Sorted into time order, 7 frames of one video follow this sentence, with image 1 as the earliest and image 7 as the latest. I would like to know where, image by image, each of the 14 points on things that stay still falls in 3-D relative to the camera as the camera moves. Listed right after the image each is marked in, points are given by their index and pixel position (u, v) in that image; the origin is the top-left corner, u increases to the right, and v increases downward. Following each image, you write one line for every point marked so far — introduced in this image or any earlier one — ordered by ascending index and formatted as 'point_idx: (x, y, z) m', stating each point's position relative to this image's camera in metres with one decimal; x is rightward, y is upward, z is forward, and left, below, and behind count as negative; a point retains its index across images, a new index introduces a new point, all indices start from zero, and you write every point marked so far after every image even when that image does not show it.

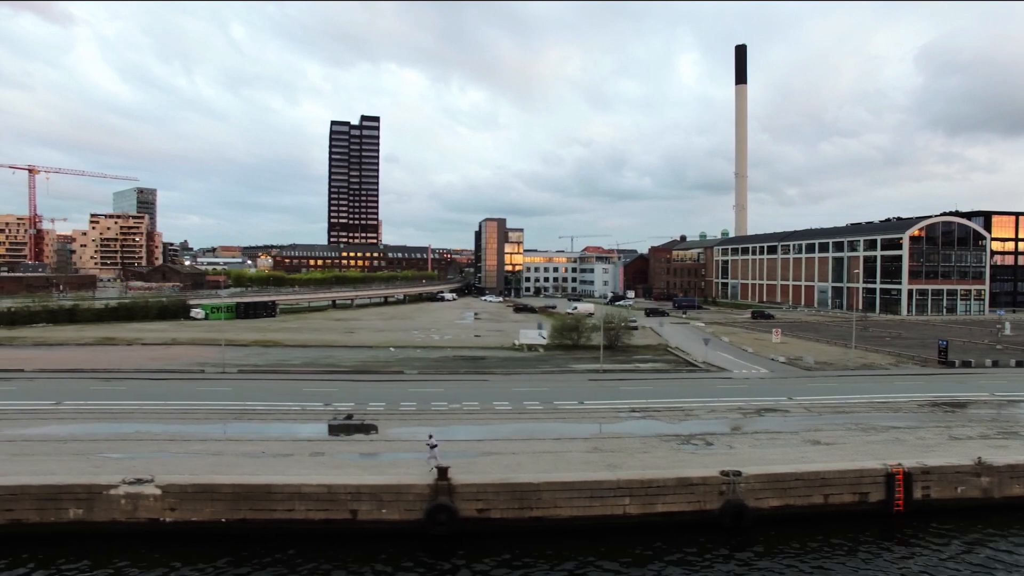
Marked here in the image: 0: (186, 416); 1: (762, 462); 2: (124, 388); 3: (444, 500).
0: (-11.8, -4.7, +14.0) m
1: (+7.4, -5.1, +11.4) m
2: (-17.3, -4.5, +17.1) m
3: (-1.7, -5.4, +9.8) m
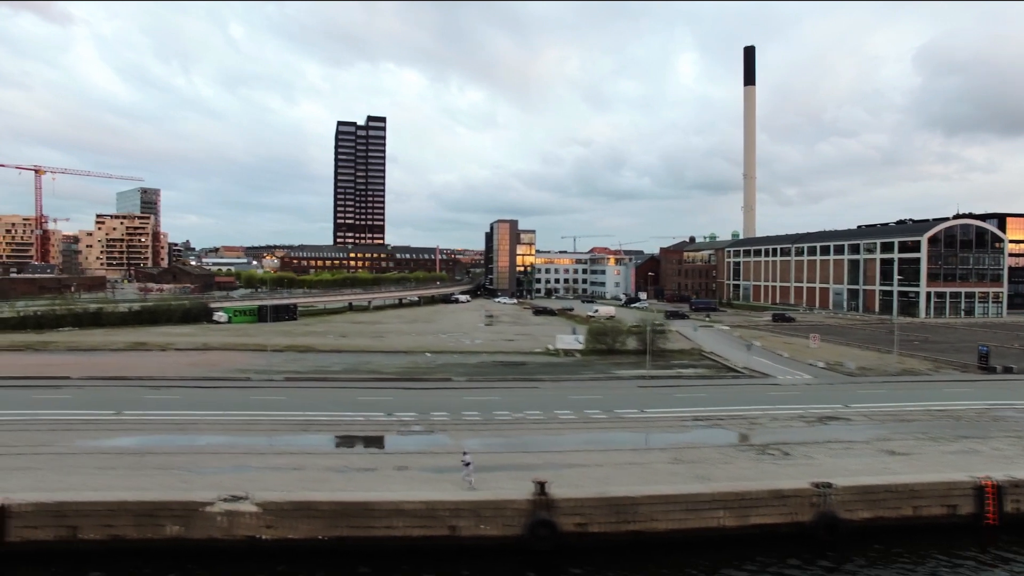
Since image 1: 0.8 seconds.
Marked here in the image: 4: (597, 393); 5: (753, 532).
0: (-9.3, -5.0, +13.9) m
1: (+10.0, -5.5, +11.4) m
2: (-14.8, -4.8, +17.0) m
3: (+0.8, -5.7, +9.7) m
4: (+4.2, -5.1, +18.3) m
5: (+6.5, -6.6, +10.3) m
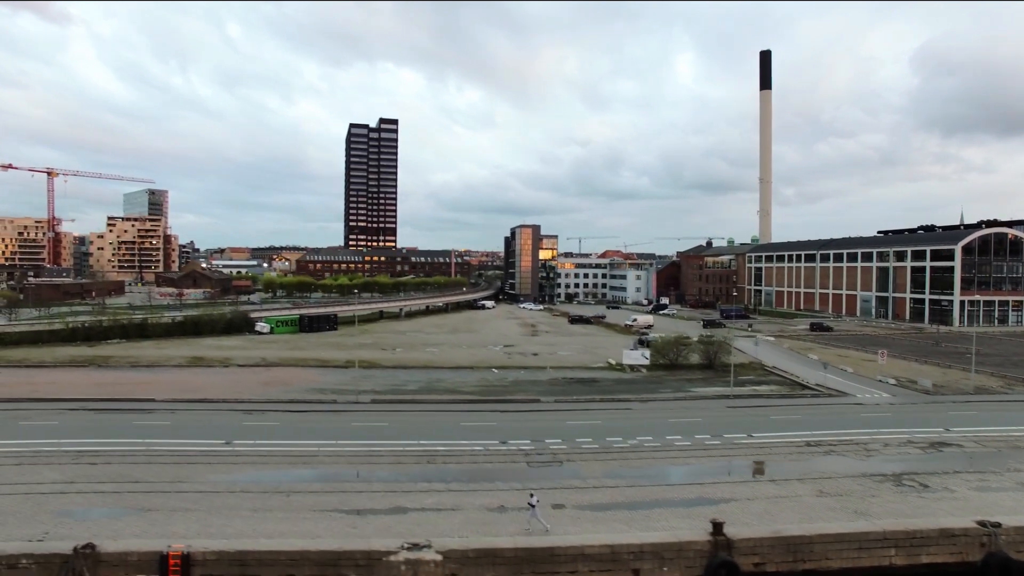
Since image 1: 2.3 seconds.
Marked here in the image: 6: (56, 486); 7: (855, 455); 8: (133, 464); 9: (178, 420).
0: (-4.8, -6.1, +13.8) m
1: (+14.5, -6.5, +11.3) m
2: (-10.3, -5.9, +16.8) m
3: (+5.4, -6.8, +9.6) m
4: (+8.7, -6.2, +18.3) m
5: (+11.0, -7.6, +10.3) m
6: (-13.9, -6.1, +11.7) m
7: (+13.2, -6.4, +14.7) m
8: (-13.0, -6.0, +13.1) m
9: (-14.8, -5.8, +16.9) m
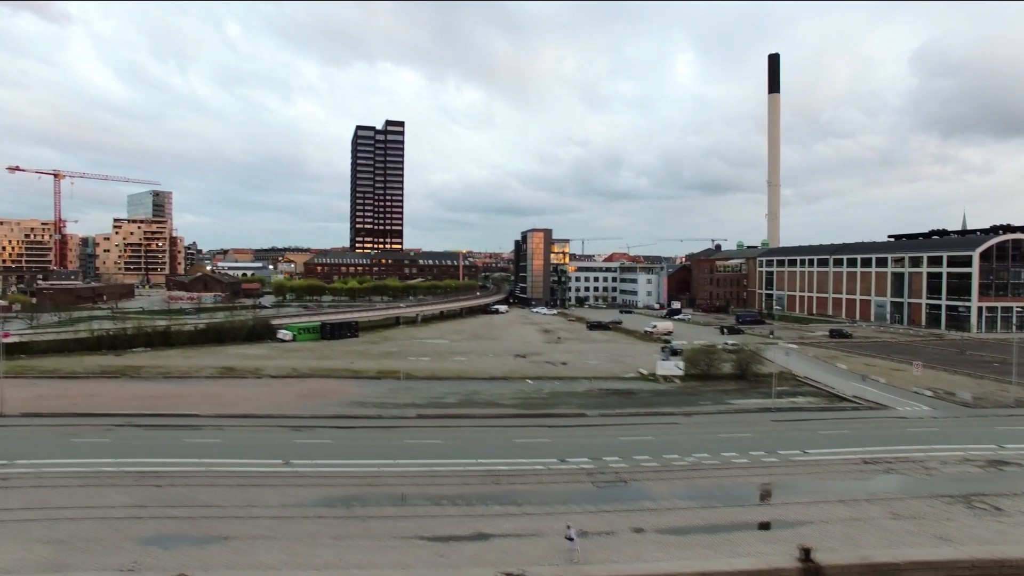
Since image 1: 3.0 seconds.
0: (-2.5, -6.8, +13.7) m
1: (+16.8, -7.2, +11.3) m
2: (-8.0, -6.6, +16.7) m
3: (+7.7, -7.5, +9.6) m
4: (+11.0, -6.9, +18.2) m
5: (+13.3, -8.3, +10.2) m
6: (-11.6, -6.8, +11.6) m
7: (+15.5, -7.1, +14.7) m
8: (-10.7, -6.7, +13.0) m
9: (-12.5, -6.5, +16.9) m
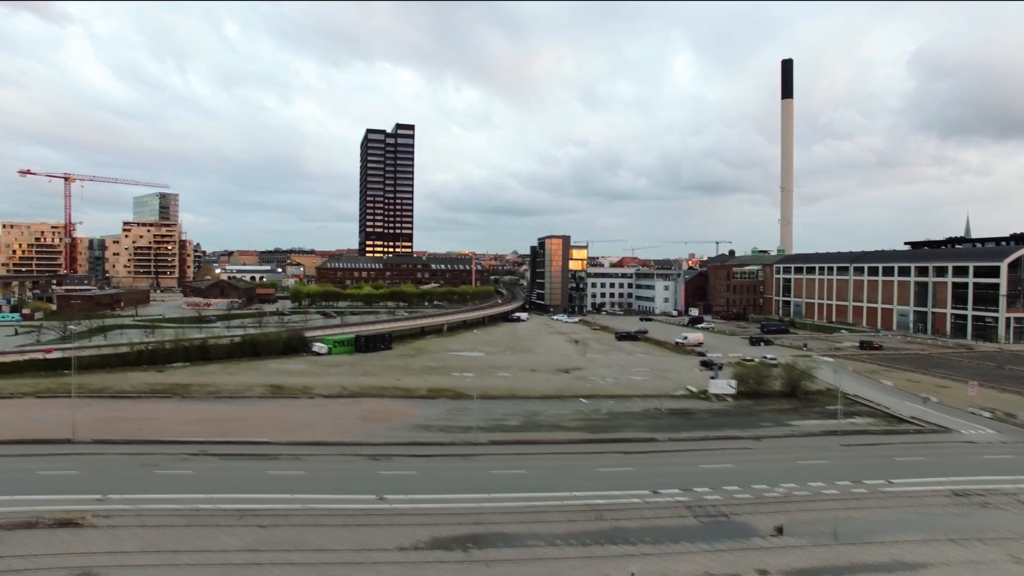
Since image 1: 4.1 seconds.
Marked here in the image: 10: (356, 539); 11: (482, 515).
0: (+1.1, -8.0, +13.6) m
1: (+20.4, -8.5, +11.2) m
2: (-4.4, -7.8, +16.6) m
3: (+11.3, -8.7, +9.5) m
4: (+14.6, -8.2, +18.1) m
5: (+17.0, -9.6, +10.2) m
6: (-8.0, -8.0, +11.5) m
7: (+19.1, -8.4, +14.6) m
8: (-7.0, -8.0, +12.9) m
9: (-8.8, -7.8, +16.7) m
10: (-5.0, -8.0, +12.3) m
11: (-1.2, -8.0, +13.6) m
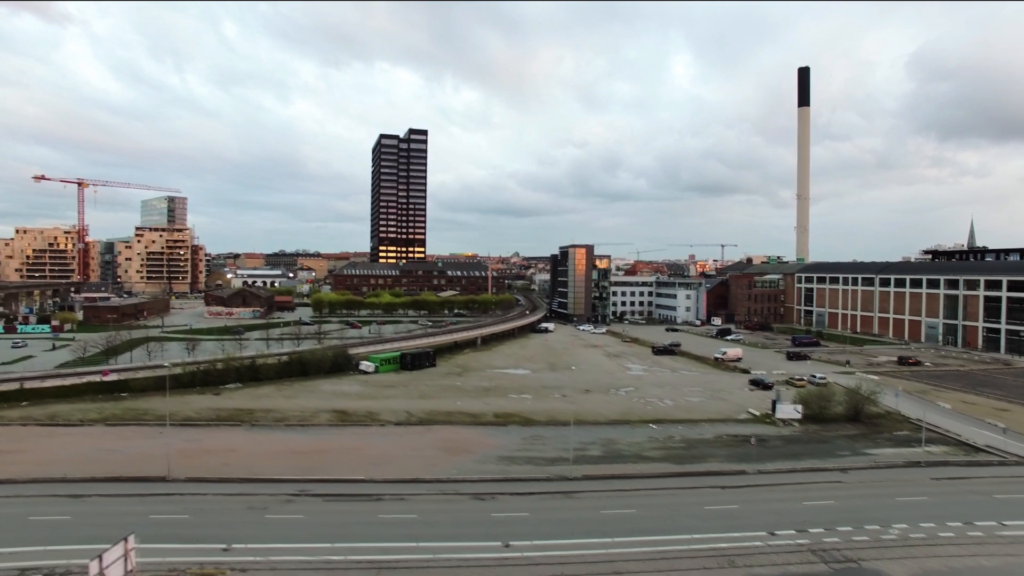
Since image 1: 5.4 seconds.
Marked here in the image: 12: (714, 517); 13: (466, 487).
0: (+5.8, -9.8, +13.5) m
1: (+25.2, -10.3, +11.2) m
2: (+0.3, -9.6, +16.5) m
3: (+16.1, -10.5, +9.5) m
4: (+19.3, -9.9, +18.1) m
5: (+21.7, -11.3, +10.2) m
6: (-3.3, -9.7, +11.4) m
7: (+23.8, -10.1, +14.6) m
8: (-2.3, -9.7, +12.8) m
9: (-4.1, -9.5, +16.6) m
10: (-0.3, -9.7, +12.2) m
11: (+3.5, -9.7, +13.5) m
12: (+8.5, -9.7, +16.2) m
13: (-2.4, -9.4, +18.1) m
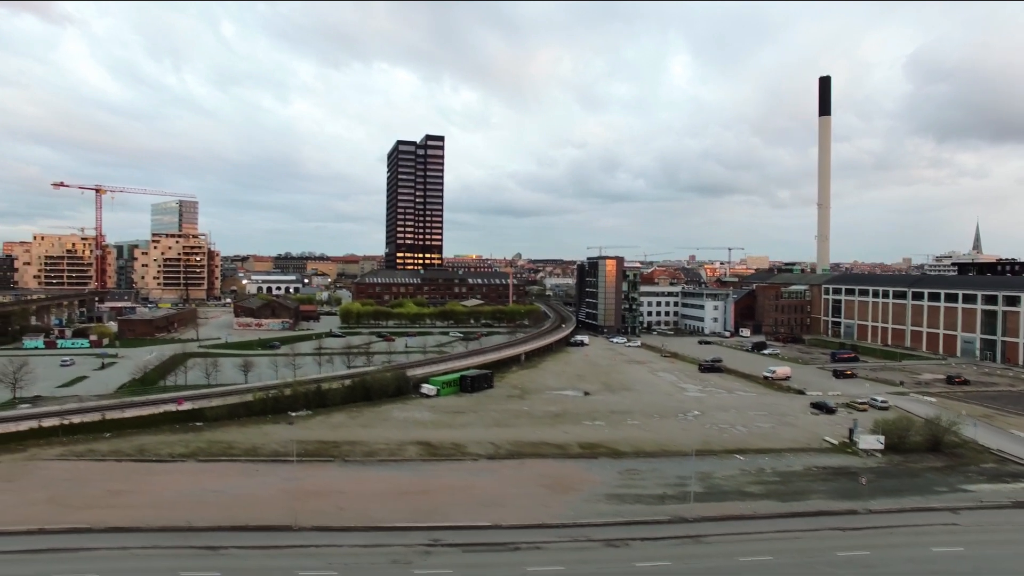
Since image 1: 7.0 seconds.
0: (+11.9, -12.0, +13.6) m
1: (+31.2, -12.5, +11.3) m
2: (+6.3, -11.7, +16.5) m
3: (+22.1, -12.7, +9.5) m
4: (+25.3, -12.1, +18.2) m
5: (+27.7, -13.5, +10.2) m
6: (+2.8, -11.9, +11.4) m
7: (+29.9, -12.3, +14.7) m
8: (+3.7, -11.9, +12.8) m
9: (+1.9, -11.7, +16.6) m
10: (+5.7, -11.9, +12.2) m
11: (+9.5, -11.9, +13.5) m
12: (+14.5, -11.9, +16.3) m
13: (+3.7, -11.6, +18.1) m
